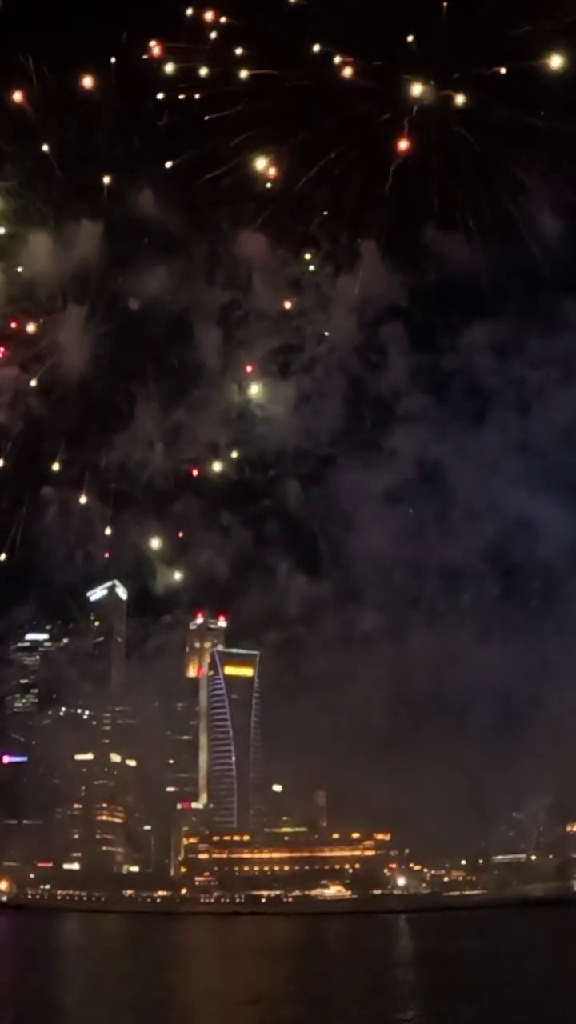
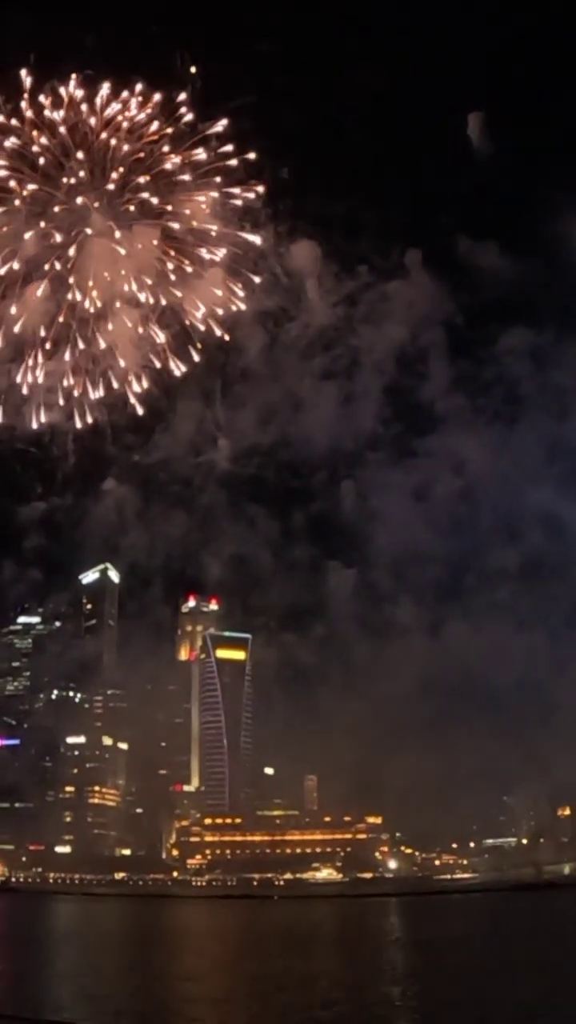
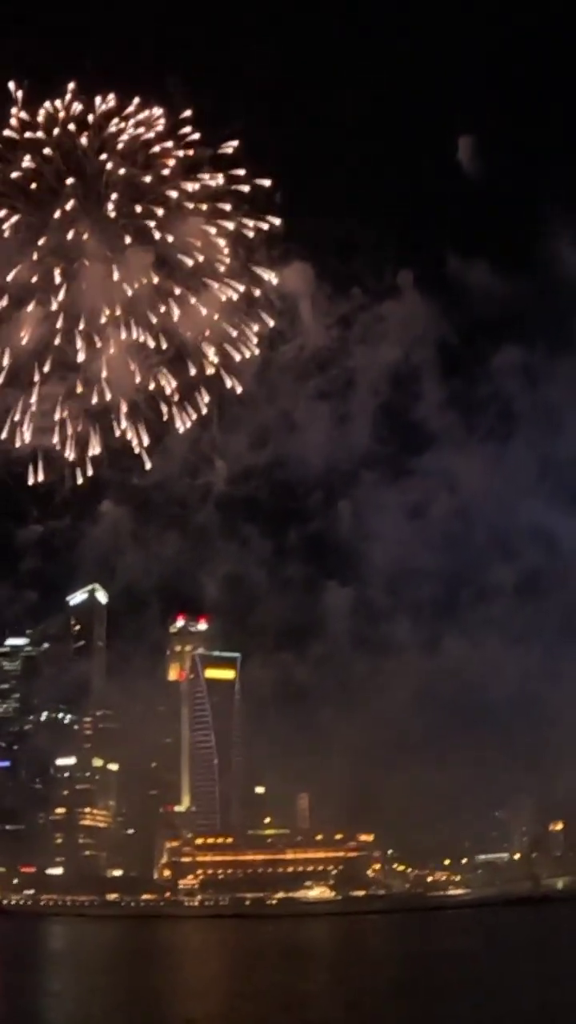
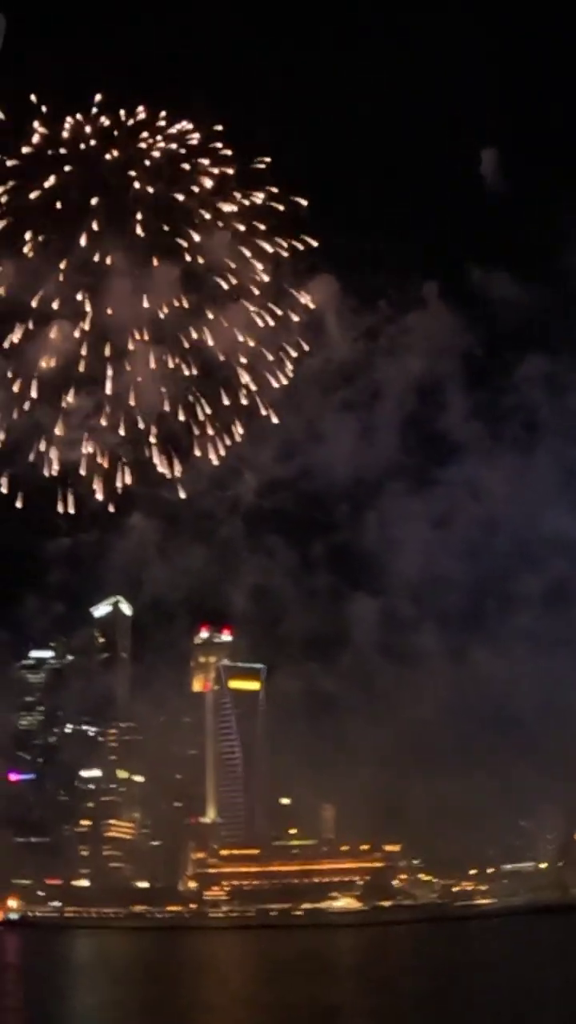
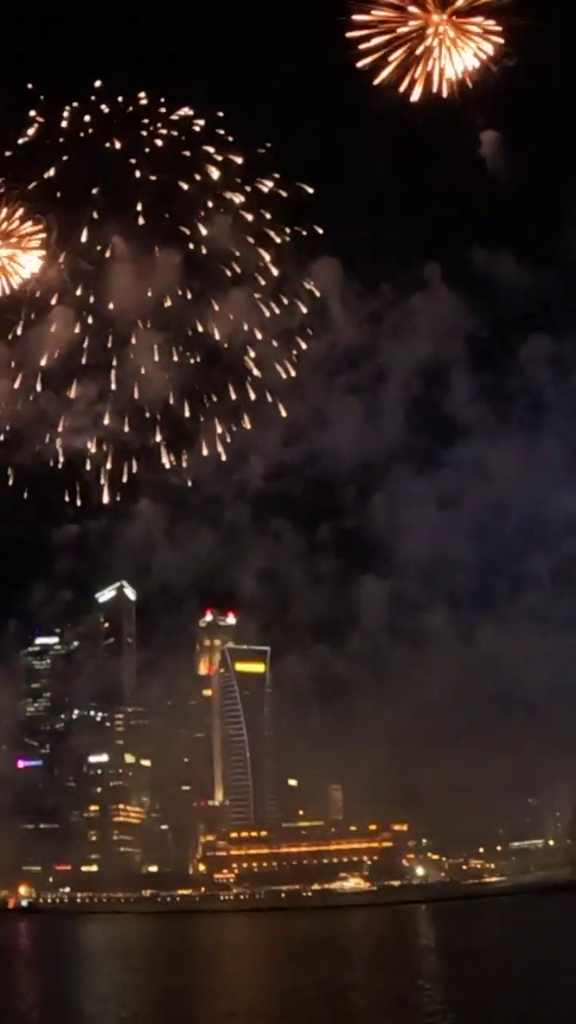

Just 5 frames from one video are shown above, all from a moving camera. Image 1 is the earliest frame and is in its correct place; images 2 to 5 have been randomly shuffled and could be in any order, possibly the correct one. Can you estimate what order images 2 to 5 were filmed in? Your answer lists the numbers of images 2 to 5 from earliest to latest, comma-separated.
2, 3, 4, 5
